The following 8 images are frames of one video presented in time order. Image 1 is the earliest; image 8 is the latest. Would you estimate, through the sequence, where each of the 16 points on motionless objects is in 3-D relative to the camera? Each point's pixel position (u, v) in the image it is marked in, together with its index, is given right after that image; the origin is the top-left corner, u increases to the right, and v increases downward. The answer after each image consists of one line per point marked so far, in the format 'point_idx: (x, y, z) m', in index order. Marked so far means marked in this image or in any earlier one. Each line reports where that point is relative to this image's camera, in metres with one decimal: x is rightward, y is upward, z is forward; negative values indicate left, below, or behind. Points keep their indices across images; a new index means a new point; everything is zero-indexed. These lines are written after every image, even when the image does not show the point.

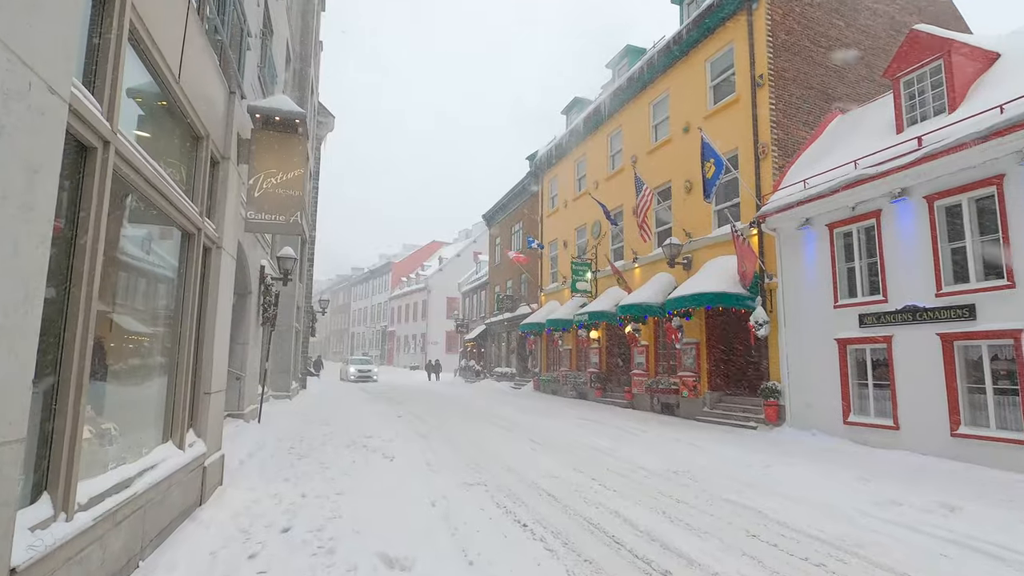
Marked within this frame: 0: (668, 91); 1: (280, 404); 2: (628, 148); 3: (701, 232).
0: (+4.7, +5.9, +16.5) m
1: (-6.4, -3.2, +15.1) m
2: (+3.8, +4.6, +18.3) m
3: (+5.0, +1.5, +14.6) m
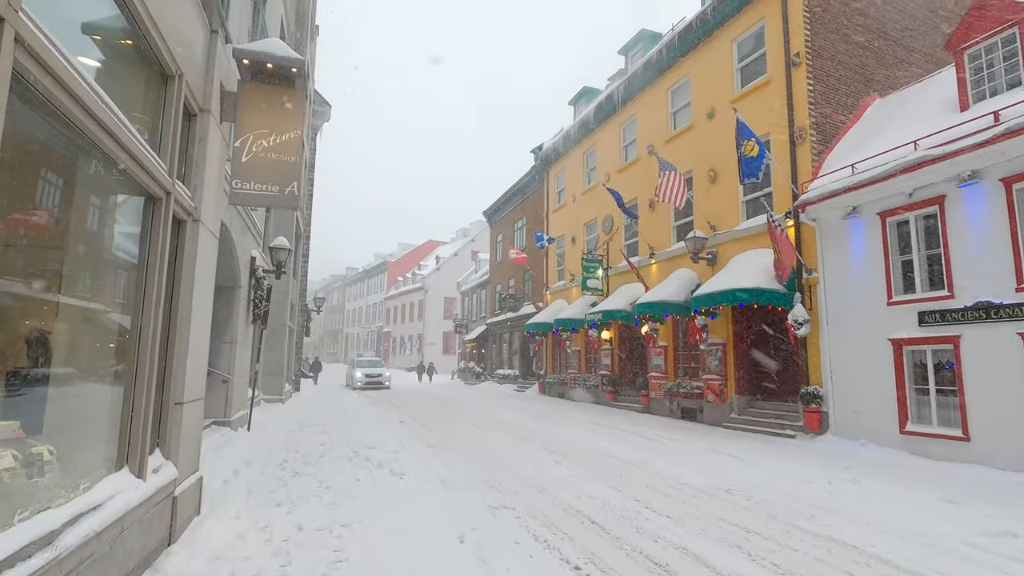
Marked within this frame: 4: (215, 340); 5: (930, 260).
0: (+5.0, +5.9, +15.4) m
1: (-6.1, -3.0, +14.0) m
2: (+4.1, +4.7, +17.3) m
3: (+5.3, +1.6, +13.6) m
4: (-5.2, -0.9, +9.7) m
5: (+7.0, +0.5, +9.3) m
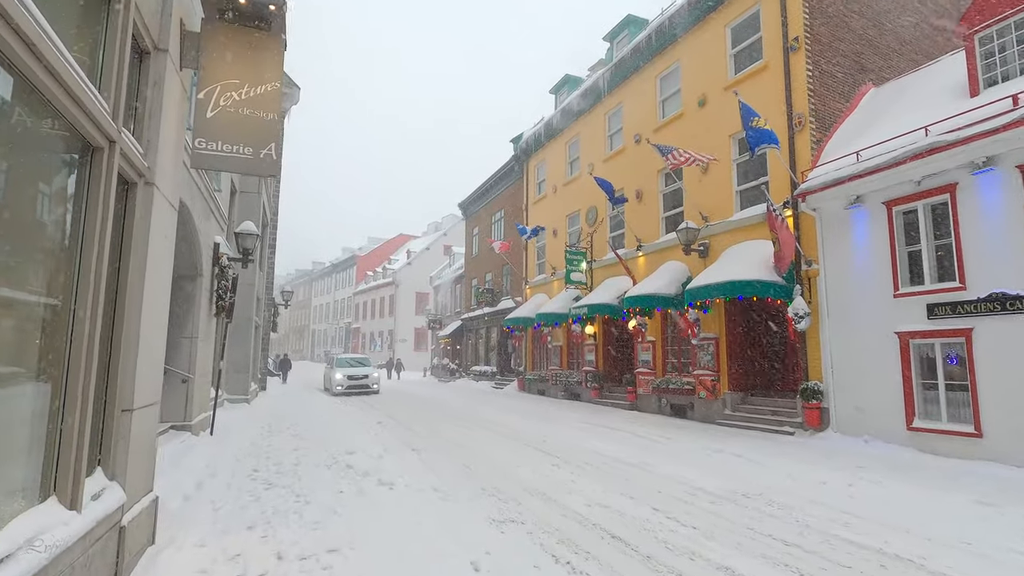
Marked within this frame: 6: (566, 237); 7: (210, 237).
0: (+4.5, +6.1, +15.0) m
1: (-6.4, -2.8, +12.9) m
2: (+3.6, +4.9, +16.7) m
3: (+5.0, +1.7, +13.2) m
4: (-5.3, -0.8, +8.7) m
5: (+6.9, +0.6, +8.9) m
6: (+1.9, +1.8, +19.9) m
7: (-5.1, +0.9, +9.3) m
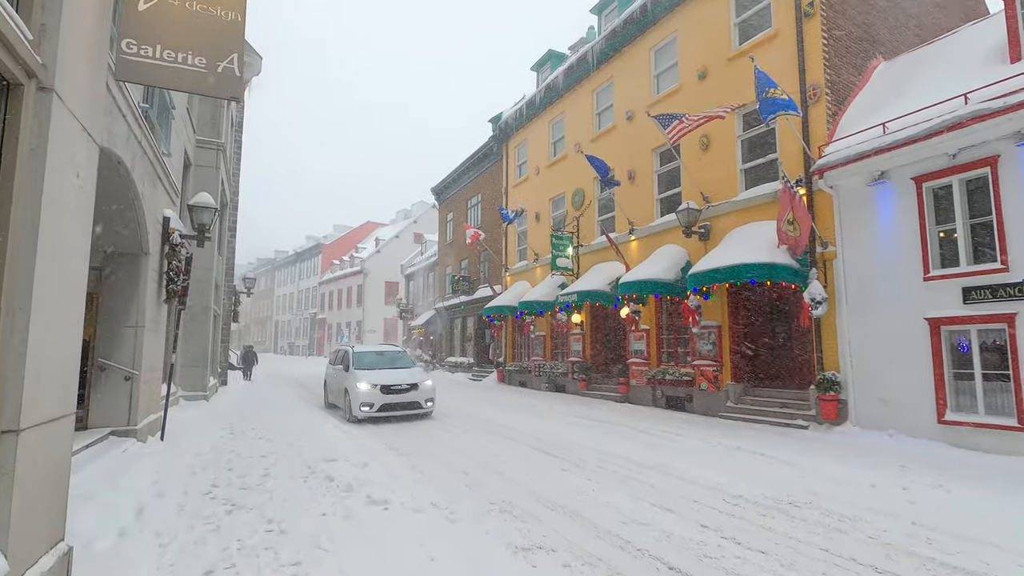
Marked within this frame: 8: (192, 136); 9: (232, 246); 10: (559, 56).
0: (+4.2, +6.5, +14.1) m
1: (-6.7, -2.5, +11.5) m
2: (+3.1, +5.3, +15.8) m
3: (+4.7, +2.1, +12.4) m
4: (-5.3, -0.5, +7.3) m
5: (+6.9, +0.9, +8.3) m
6: (+1.3, +2.3, +18.9) m
7: (-5.1, +1.1, +8.0) m
8: (-7.2, +3.4, +12.3) m
9: (-9.5, +1.4, +18.7) m
10: (+1.7, +8.4, +19.9) m
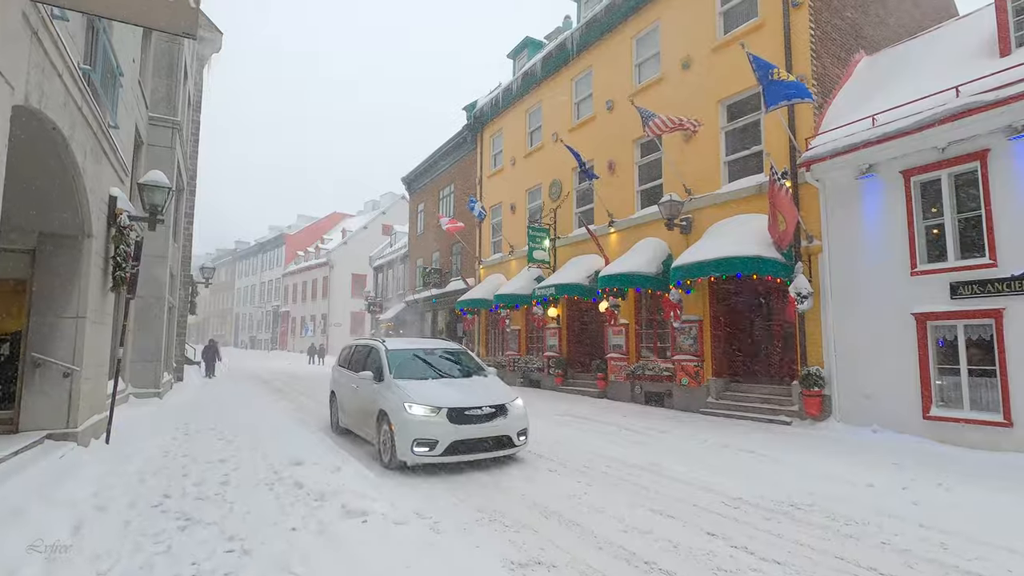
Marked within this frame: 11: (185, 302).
0: (+3.7, +6.6, +13.8) m
1: (-7.1, -2.3, +10.7) m
2: (+2.5, +5.5, +15.4) m
3: (+4.3, +2.2, +12.1) m
4: (-5.5, -0.3, +6.6) m
5: (+6.7, +0.9, +8.2) m
6: (+0.5, +2.5, +18.4) m
7: (-5.3, +1.3, +7.2) m
8: (-7.6, +3.6, +11.4) m
9: (-10.3, +1.7, +17.6) m
10: (+0.9, +8.6, +19.5) m
11: (-11.3, -0.5, +19.1) m
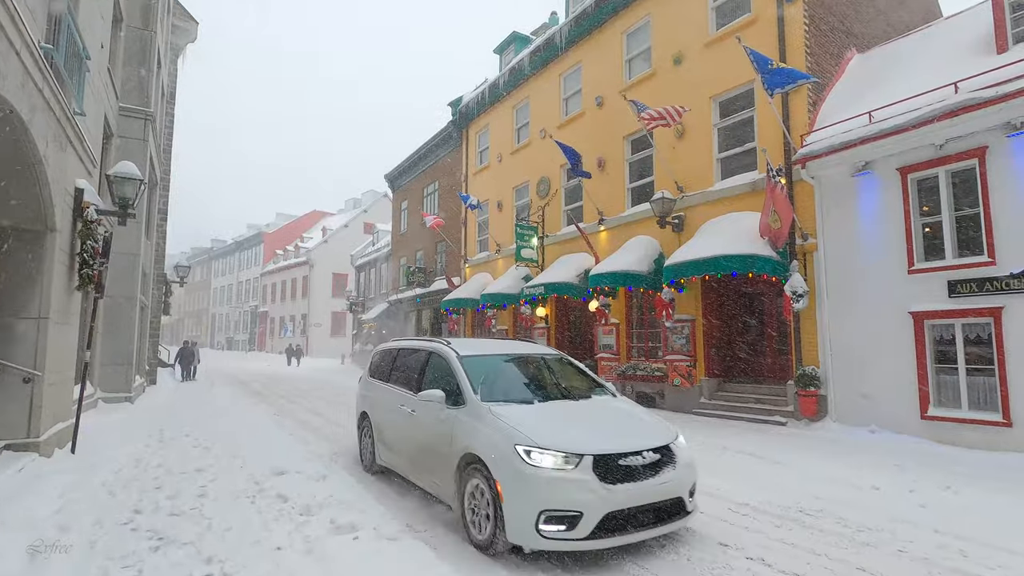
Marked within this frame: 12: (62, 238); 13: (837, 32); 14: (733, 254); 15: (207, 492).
0: (+3.4, +6.7, +13.6) m
1: (-7.3, -2.3, +10.1) m
2: (+2.1, +5.5, +15.2) m
3: (+4.0, +2.2, +12.0) m
4: (-5.5, -0.3, +6.1) m
5: (+6.6, +1.0, +8.1) m
6: (0.0, +2.5, +18.1) m
7: (-5.3, +1.3, +6.7) m
8: (-7.8, +3.6, +10.8) m
9: (-10.7, +1.8, +16.9) m
10: (+0.4, +8.6, +19.2) m
11: (-11.8, -0.5, +18.4) m
12: (-5.3, +0.6, +6.4) m
13: (+6.6, +5.2, +11.2) m
14: (+3.9, +0.6, +9.8) m
15: (-2.9, -1.9, +5.3) m
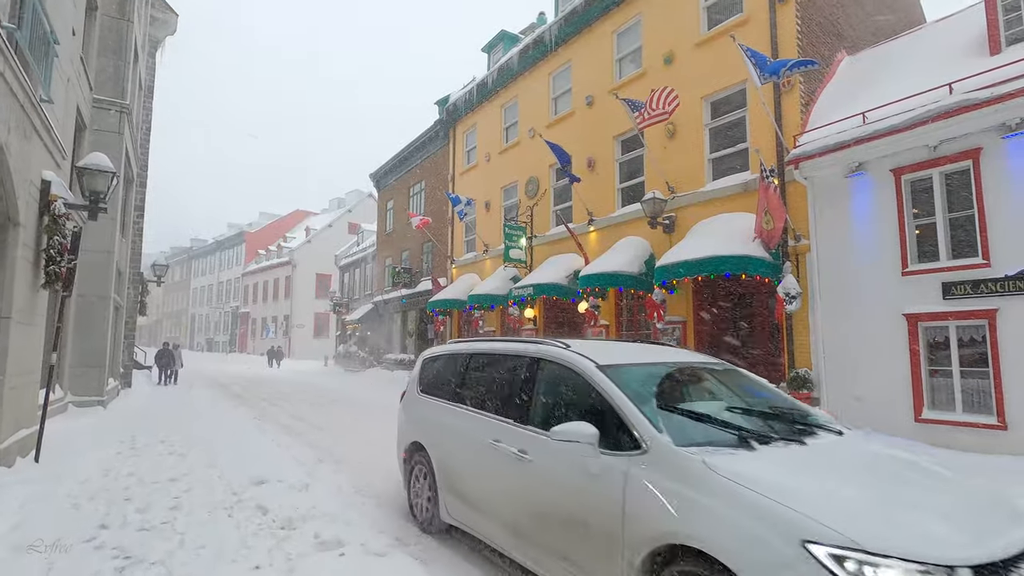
0: (+3.1, +6.6, +13.5) m
1: (-7.5, -2.2, +9.7) m
2: (+1.8, +5.5, +15.0) m
3: (+3.8, +2.2, +11.8) m
4: (-5.6, -0.3, +5.7) m
5: (+6.5, +0.9, +8.1) m
6: (-0.4, +2.5, +17.9) m
7: (-5.4, +1.4, +6.3) m
8: (-8.0, +3.7, +10.4) m
9: (-11.1, +1.8, +16.4) m
10: (0.0, +8.6, +19.0) m
11: (-12.2, -0.5, +17.8) m
12: (-5.3, +0.6, +6.1) m
13: (+6.4, +5.2, +11.2) m
14: (+3.7, +0.6, +9.7) m
15: (-3.0, -1.9, +5.0) m
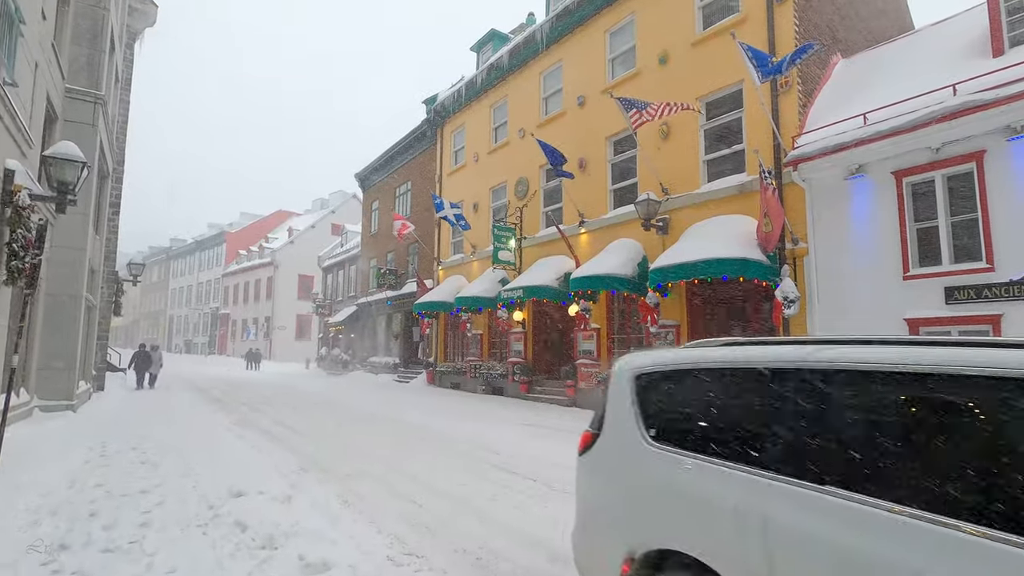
0: (+2.9, +6.6, +13.3) m
1: (-7.6, -2.2, +9.1) m
2: (+1.6, +5.4, +14.8) m
3: (+3.6, +2.1, +11.7) m
4: (-5.6, -0.2, +5.2) m
5: (+6.4, +0.9, +8.0) m
6: (-0.7, +2.4, +17.6) m
7: (-5.4, +1.4, +5.9) m
8: (-8.1, +3.7, +9.9) m
9: (-11.4, +1.8, +15.8) m
10: (-0.3, +8.5, +18.7) m
11: (-12.5, -0.5, +17.2) m
12: (-5.3, +0.6, +5.6) m
13: (+6.2, +5.1, +11.1) m
14: (+3.6, +0.5, +9.5) m
15: (-3.0, -1.9, +4.6) m
